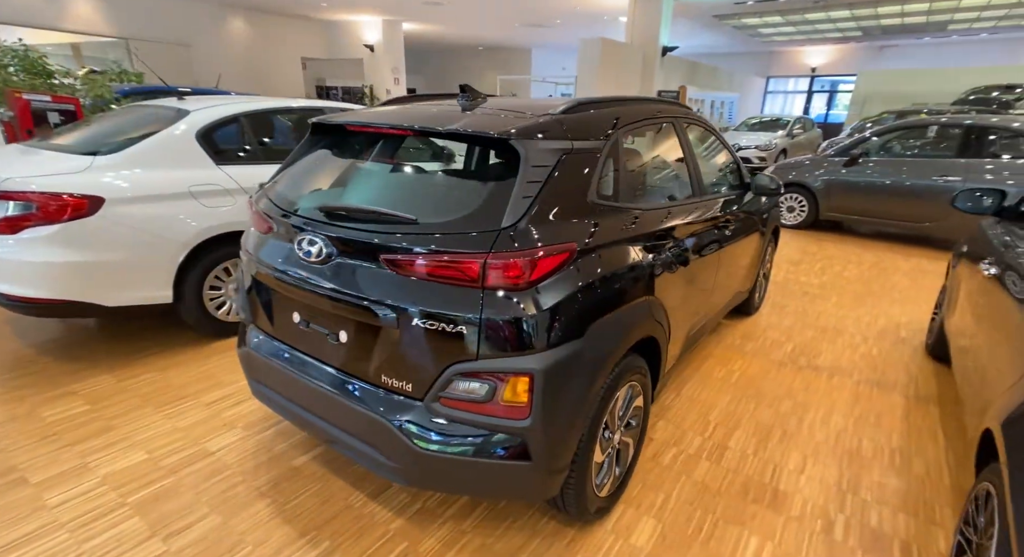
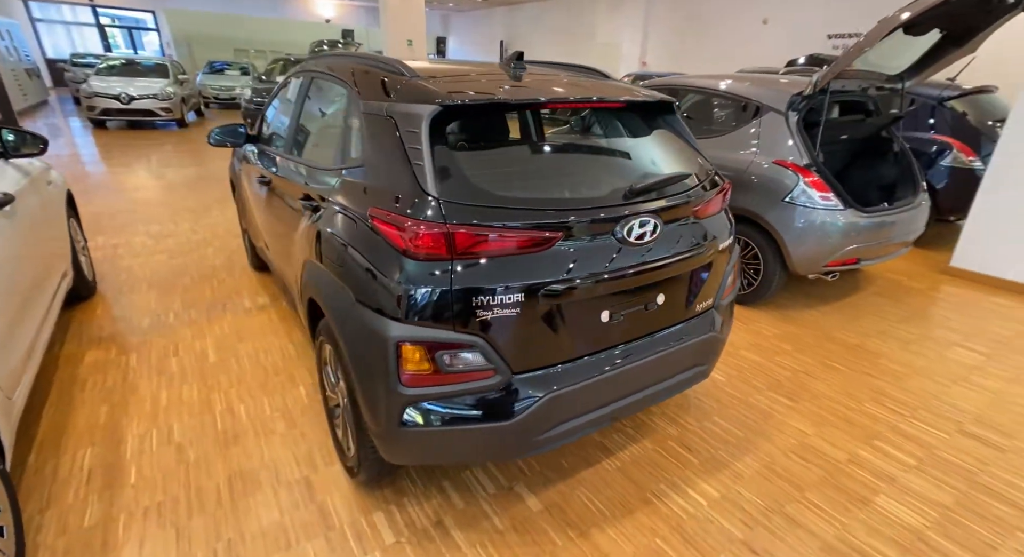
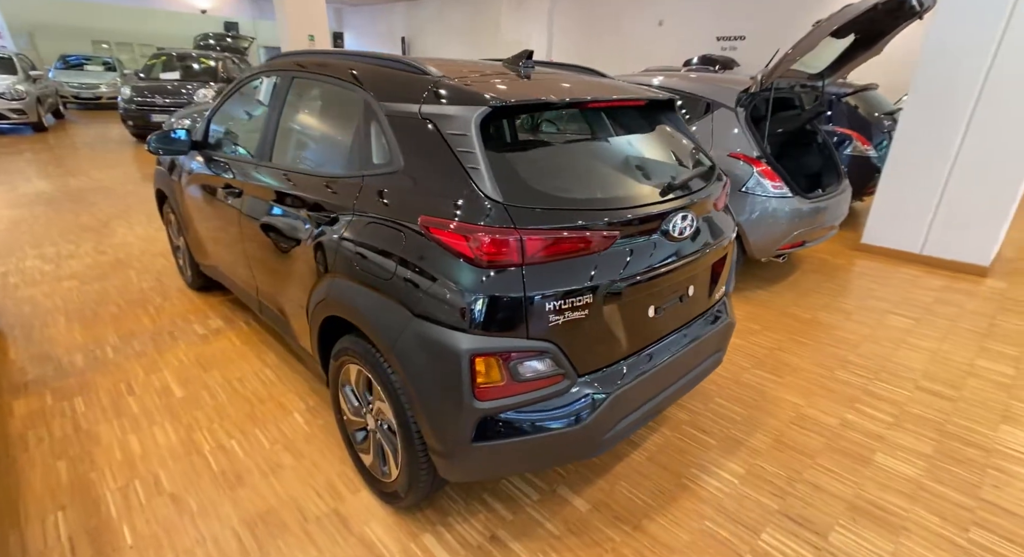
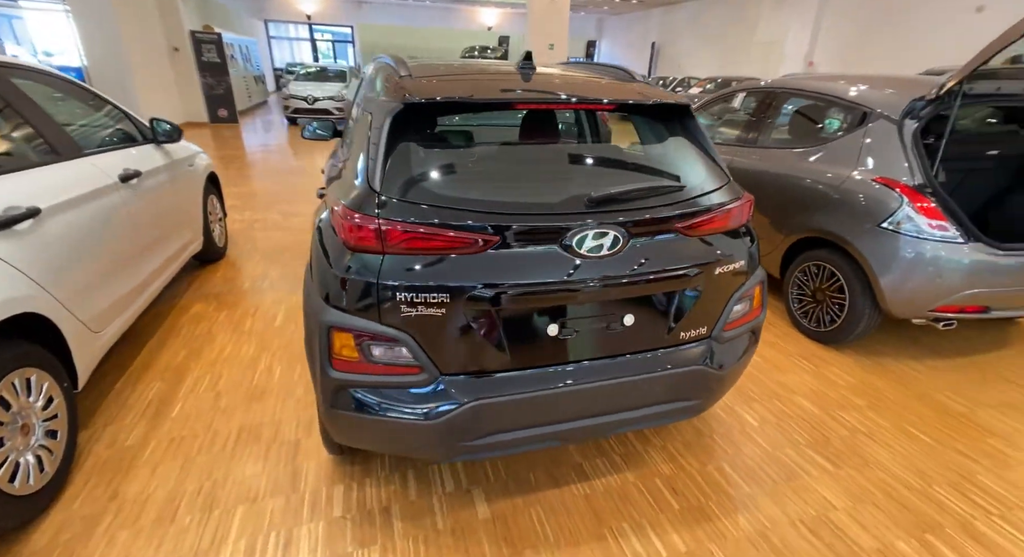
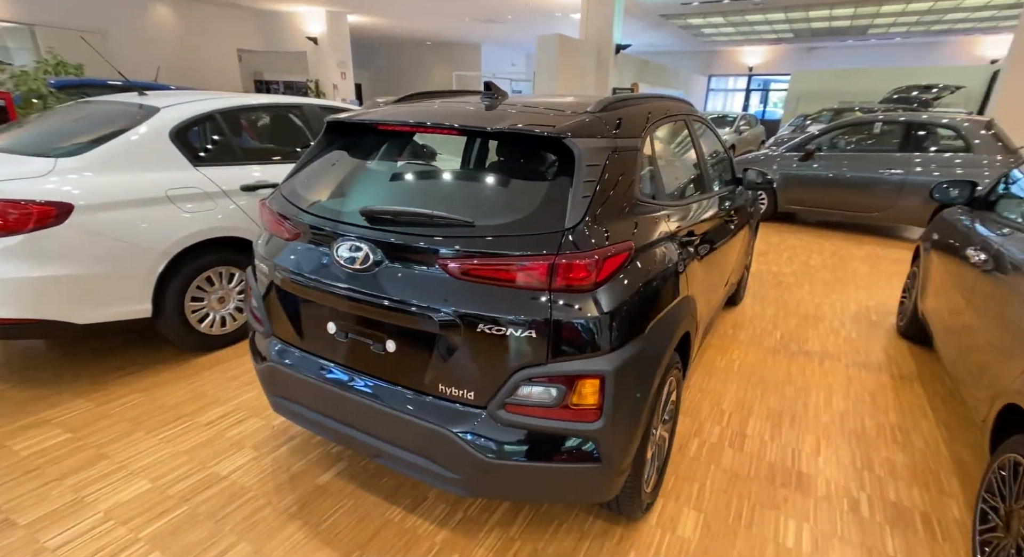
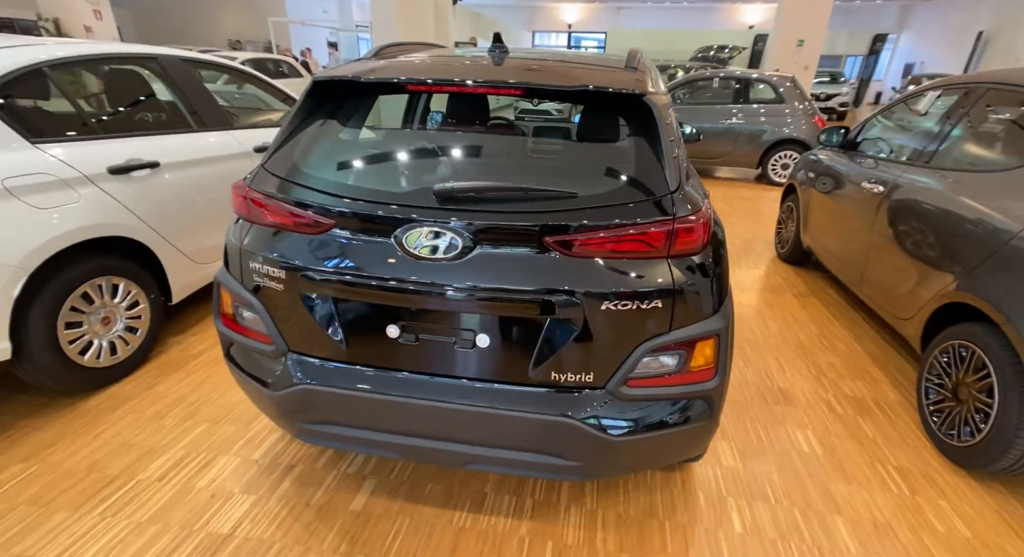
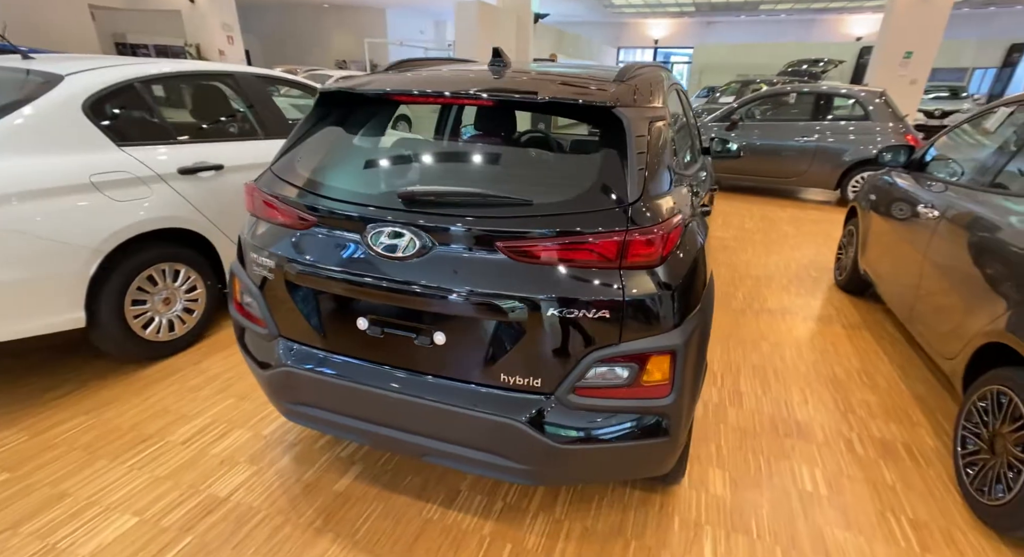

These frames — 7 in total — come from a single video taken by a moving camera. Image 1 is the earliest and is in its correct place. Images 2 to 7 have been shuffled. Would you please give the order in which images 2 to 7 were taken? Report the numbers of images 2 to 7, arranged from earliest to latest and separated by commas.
5, 7, 6, 4, 2, 3
